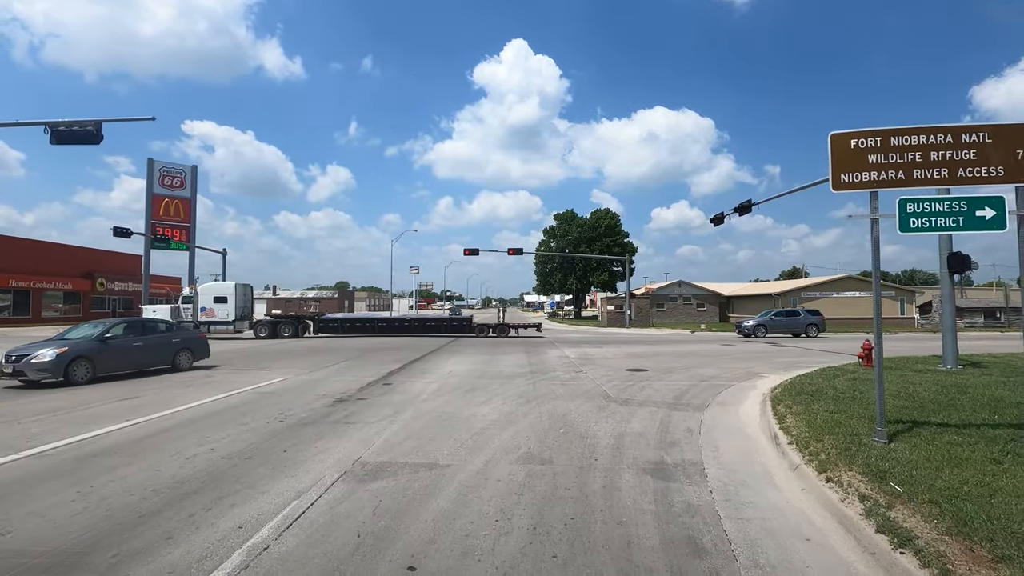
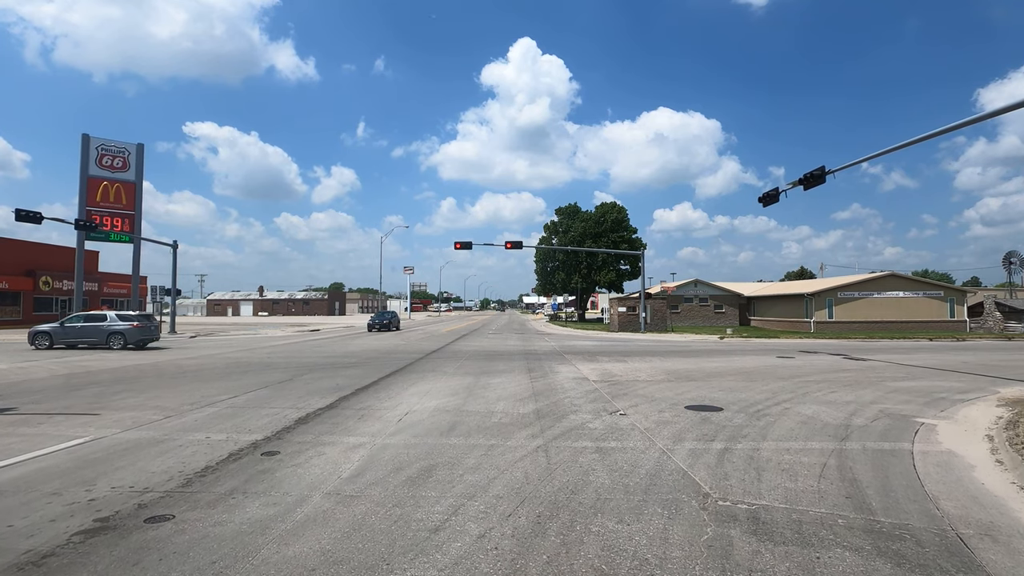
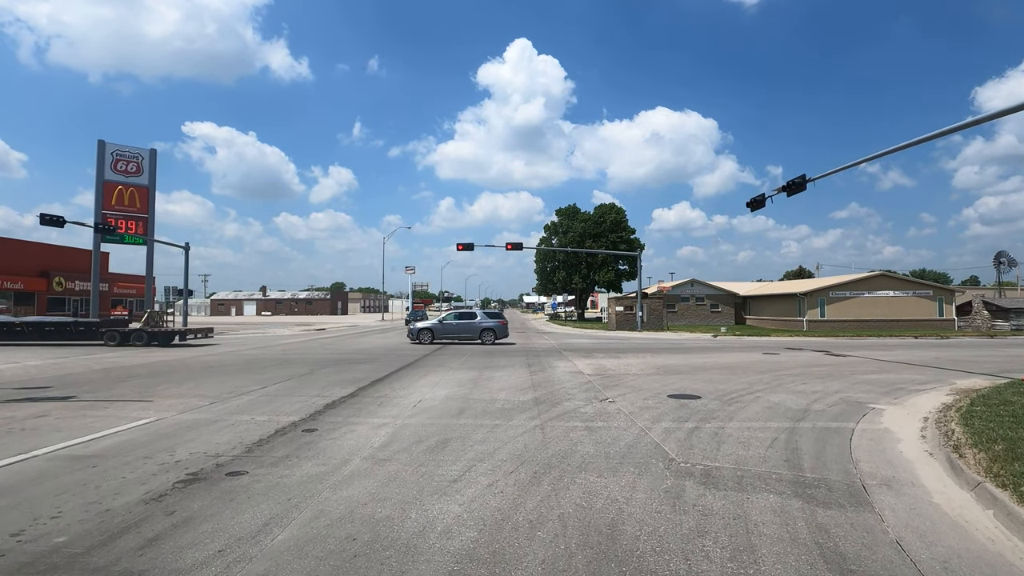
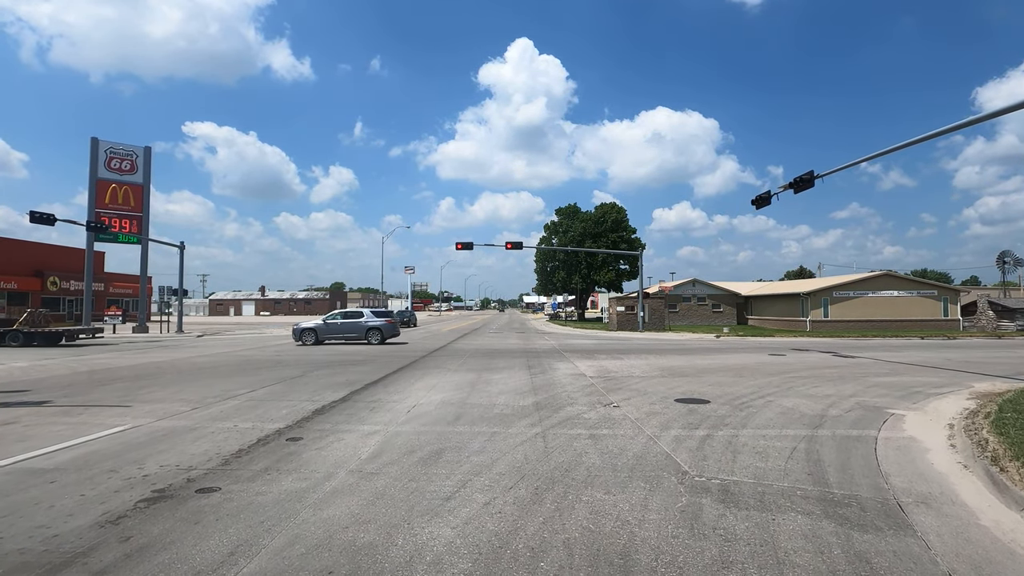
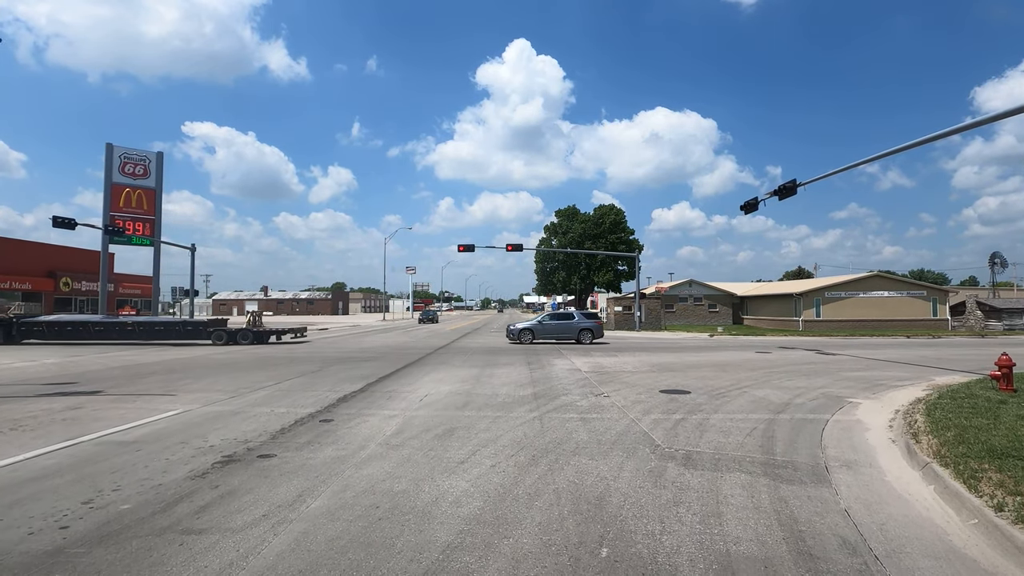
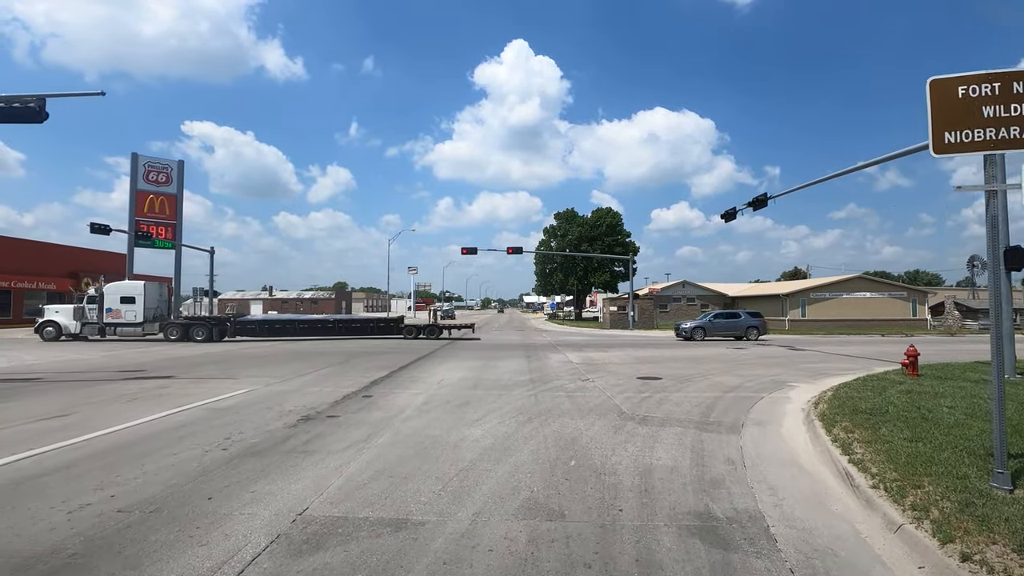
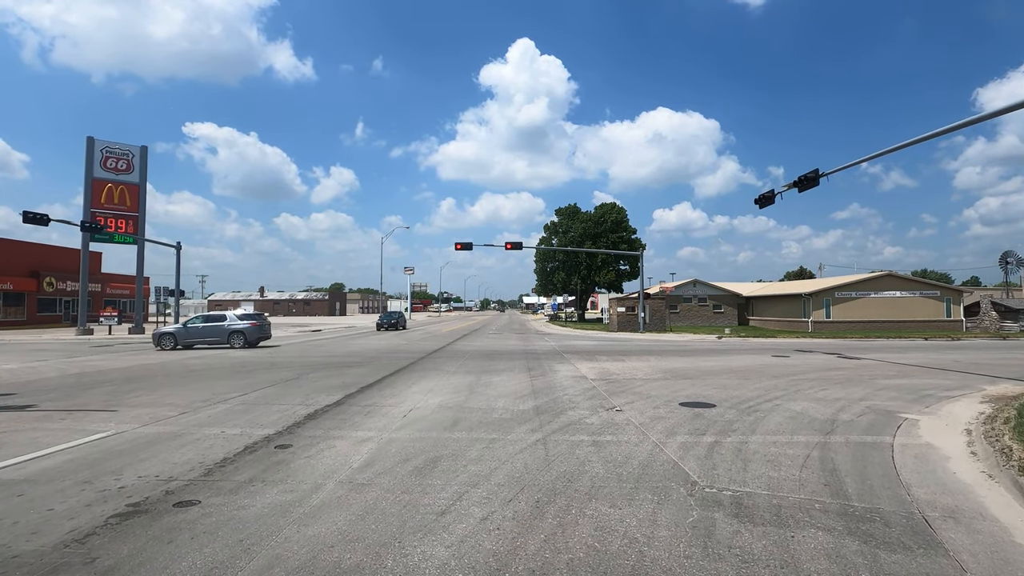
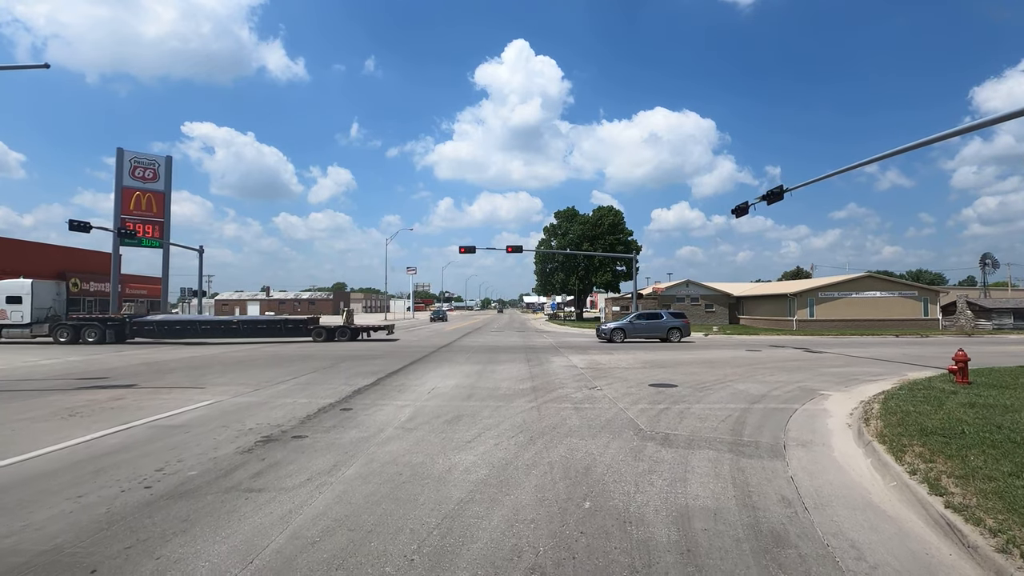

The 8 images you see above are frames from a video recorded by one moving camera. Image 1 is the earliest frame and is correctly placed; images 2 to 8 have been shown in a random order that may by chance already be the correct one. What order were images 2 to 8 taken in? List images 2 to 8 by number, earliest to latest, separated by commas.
6, 8, 5, 3, 4, 7, 2
